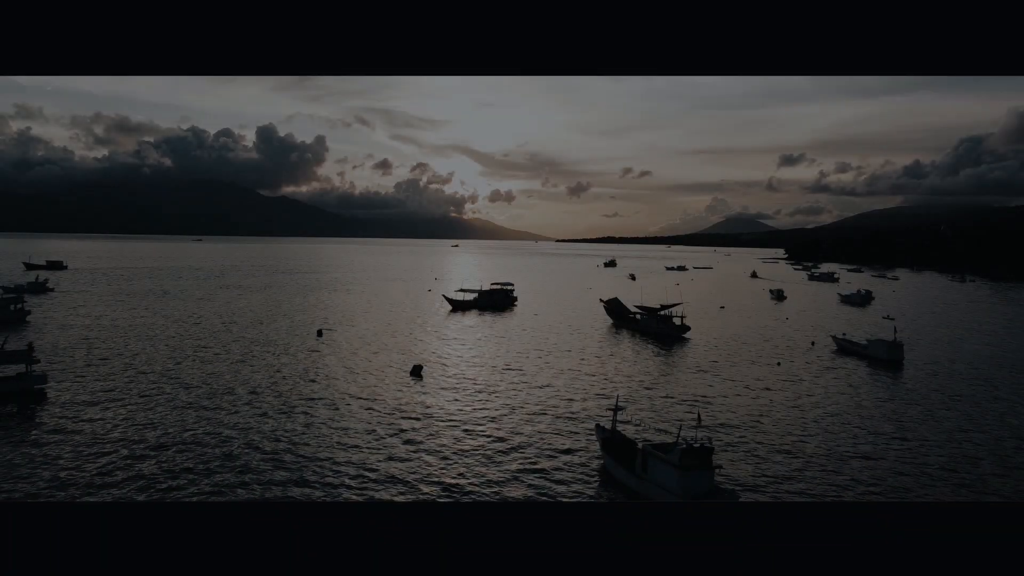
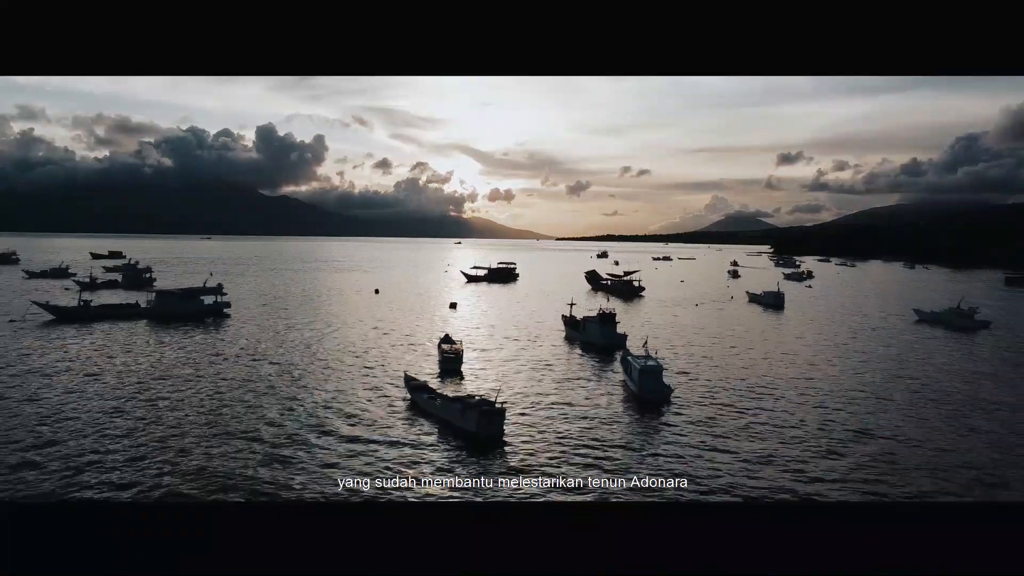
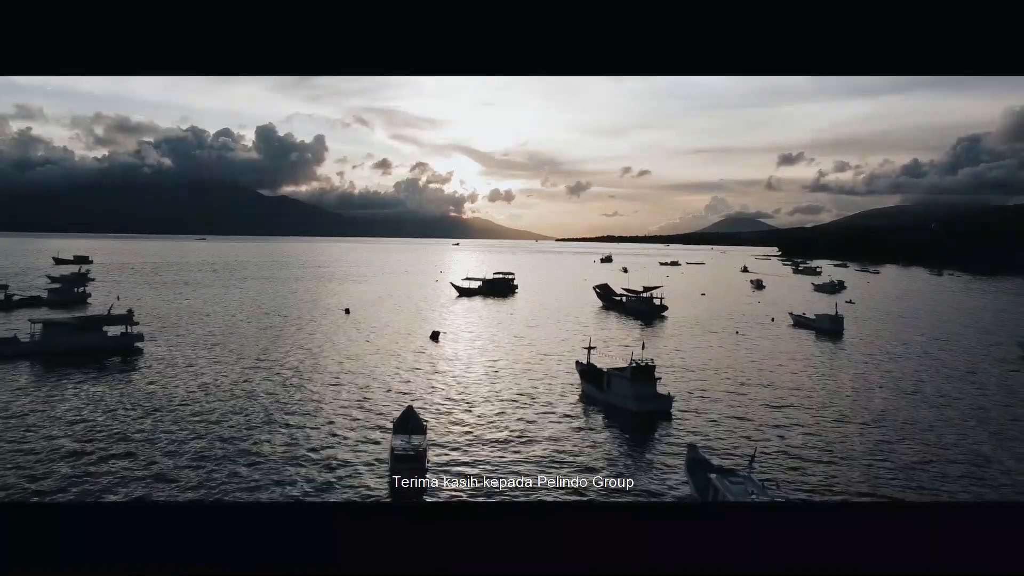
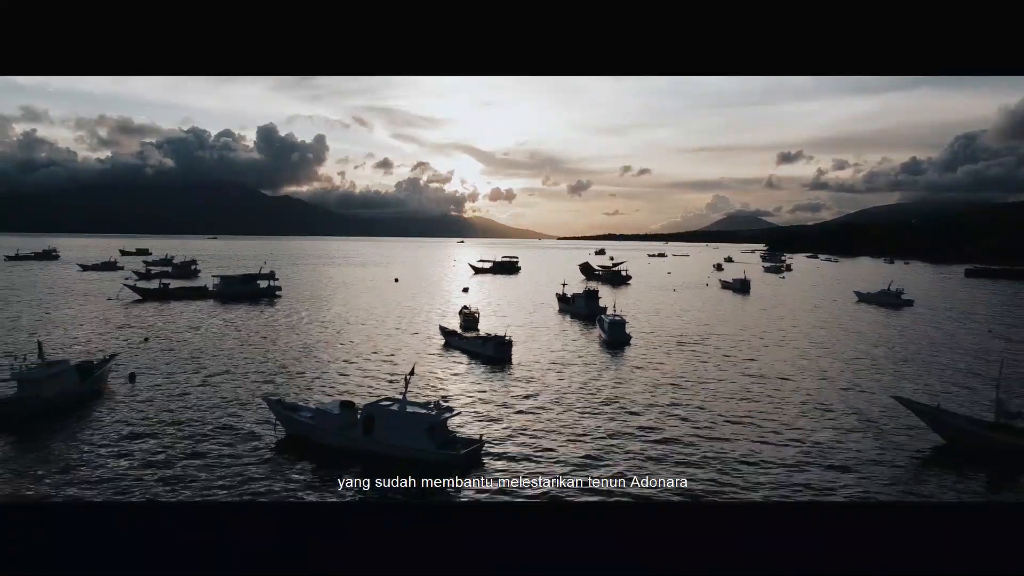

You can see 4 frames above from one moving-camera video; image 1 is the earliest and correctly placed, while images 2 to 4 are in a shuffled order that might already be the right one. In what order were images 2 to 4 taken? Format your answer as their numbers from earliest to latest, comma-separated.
3, 2, 4
